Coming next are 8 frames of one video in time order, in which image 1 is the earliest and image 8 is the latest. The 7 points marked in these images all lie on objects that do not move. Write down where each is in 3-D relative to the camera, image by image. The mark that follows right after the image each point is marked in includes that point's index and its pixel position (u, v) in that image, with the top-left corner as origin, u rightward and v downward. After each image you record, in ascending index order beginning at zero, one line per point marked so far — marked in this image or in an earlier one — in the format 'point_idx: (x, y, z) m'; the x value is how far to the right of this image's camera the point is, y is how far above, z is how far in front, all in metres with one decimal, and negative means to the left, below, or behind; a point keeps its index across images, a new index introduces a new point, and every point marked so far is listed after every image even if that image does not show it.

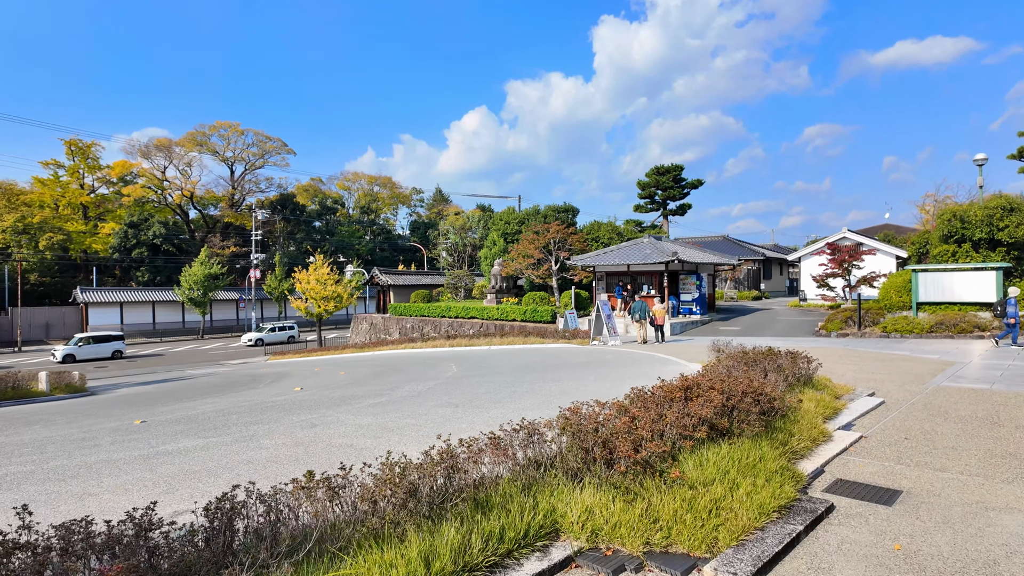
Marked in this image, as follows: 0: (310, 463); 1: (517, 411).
0: (-1.9, -1.7, +4.9) m
1: (+0.2, -1.7, +7.2) m
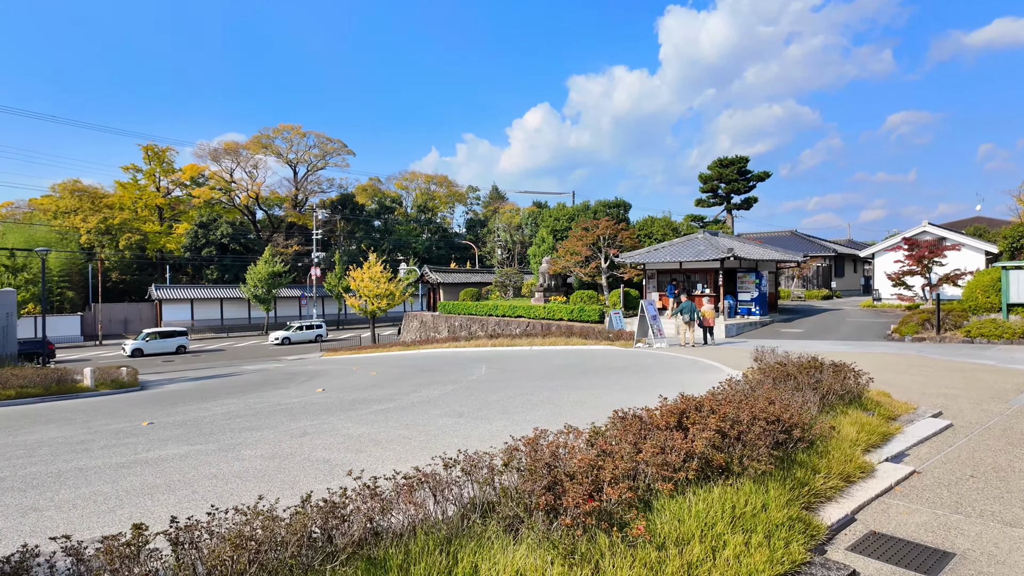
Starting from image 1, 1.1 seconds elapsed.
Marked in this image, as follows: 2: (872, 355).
0: (-2.1, -1.7, +4.5) m
1: (+0.2, -1.7, +6.7) m
2: (+9.4, -1.7, +13.6) m
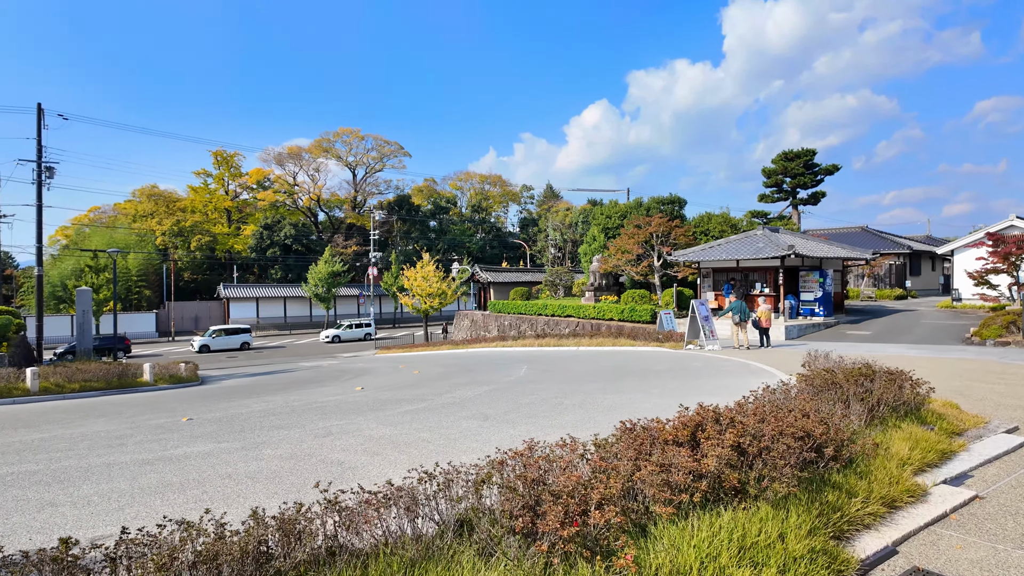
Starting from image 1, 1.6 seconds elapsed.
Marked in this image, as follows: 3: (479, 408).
0: (-2.0, -1.7, +4.5) m
1: (+0.5, -1.7, +6.4) m
2: (+10.3, -1.7, +12.4) m
3: (-0.5, -1.8, +8.0) m
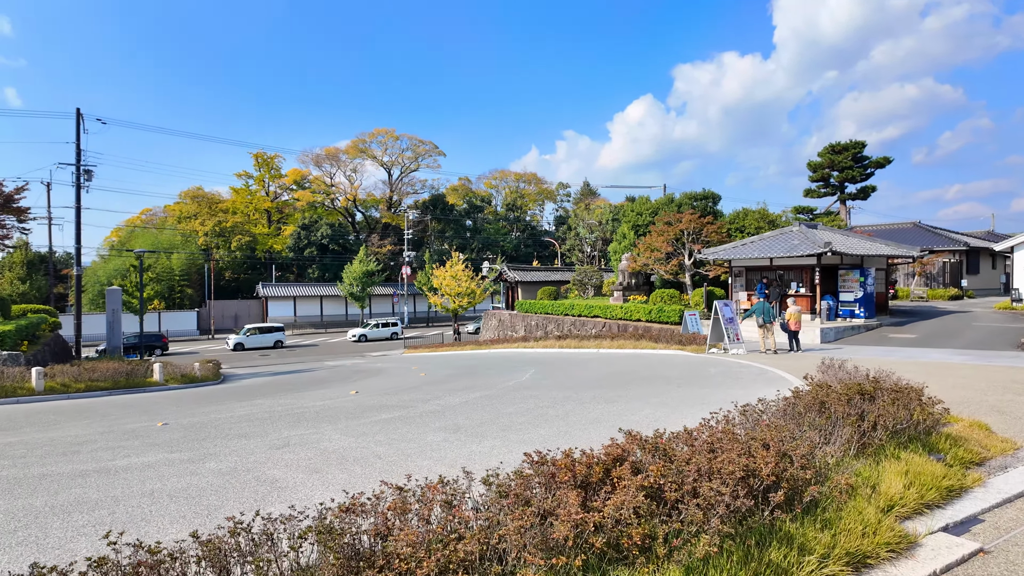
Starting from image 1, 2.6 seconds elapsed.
0: (-2.6, -1.8, +4.2) m
1: (0.0, -1.8, +5.9) m
2: (+10.3, -1.7, +11.2) m
3: (-0.8, -1.8, +7.6) m
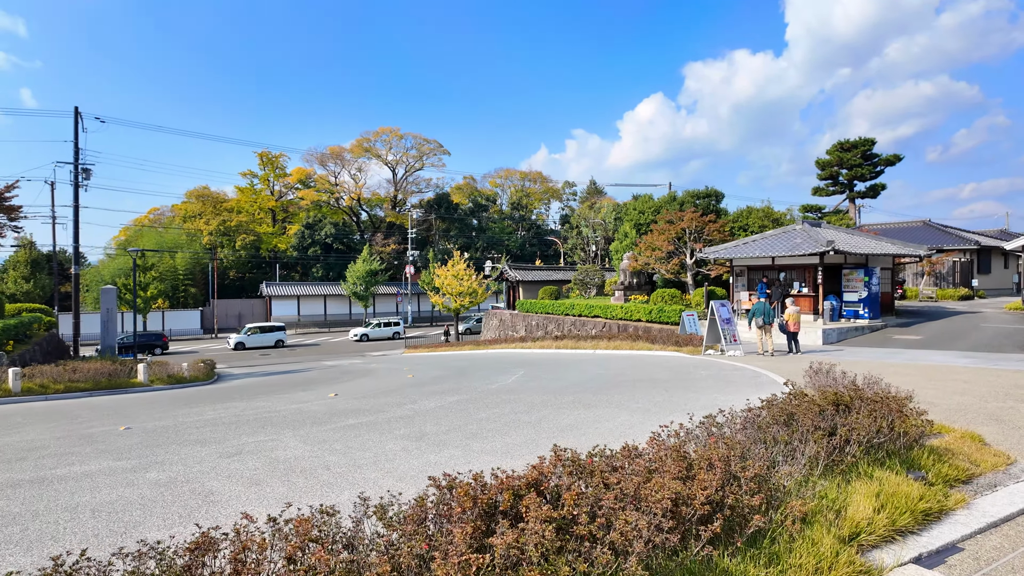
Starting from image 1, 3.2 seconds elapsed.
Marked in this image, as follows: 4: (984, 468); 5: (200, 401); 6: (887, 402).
0: (-3.1, -1.8, +3.9) m
1: (-0.4, -1.8, +5.6) m
2: (+10.0, -1.8, +10.7) m
3: (-1.2, -1.9, +7.3) m
4: (+4.0, -1.5, +4.5) m
5: (-6.5, -2.4, +11.0) m
6: (+3.3, -1.0, +4.6) m
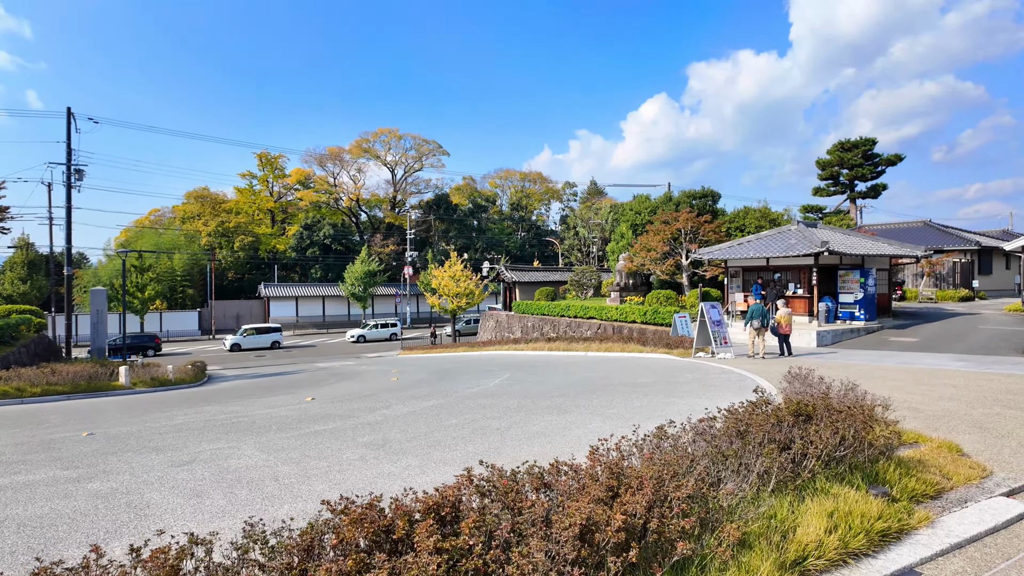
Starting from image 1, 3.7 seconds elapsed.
0: (-3.5, -1.8, +3.7) m
1: (-0.8, -1.8, +5.4) m
2: (+9.6, -1.8, +10.4) m
3: (-1.6, -1.9, +7.1) m
4: (+3.6, -1.6, +4.3) m
5: (-6.9, -2.4, +10.8) m
6: (+2.9, -1.0, +4.4) m
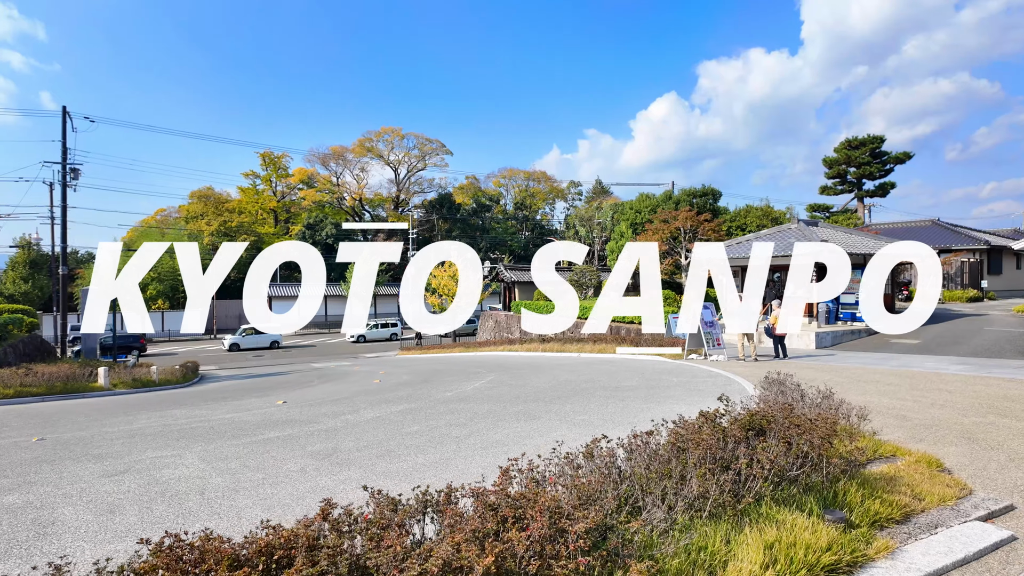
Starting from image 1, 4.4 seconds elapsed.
0: (-4.0, -1.8, +3.4) m
1: (-1.3, -1.8, +5.0) m
2: (+9.1, -1.8, +10.0) m
3: (-2.1, -1.9, +6.7) m
4: (+3.1, -1.6, +3.9) m
5: (-7.4, -2.4, +10.5) m
6: (+2.3, -1.0, +4.0) m
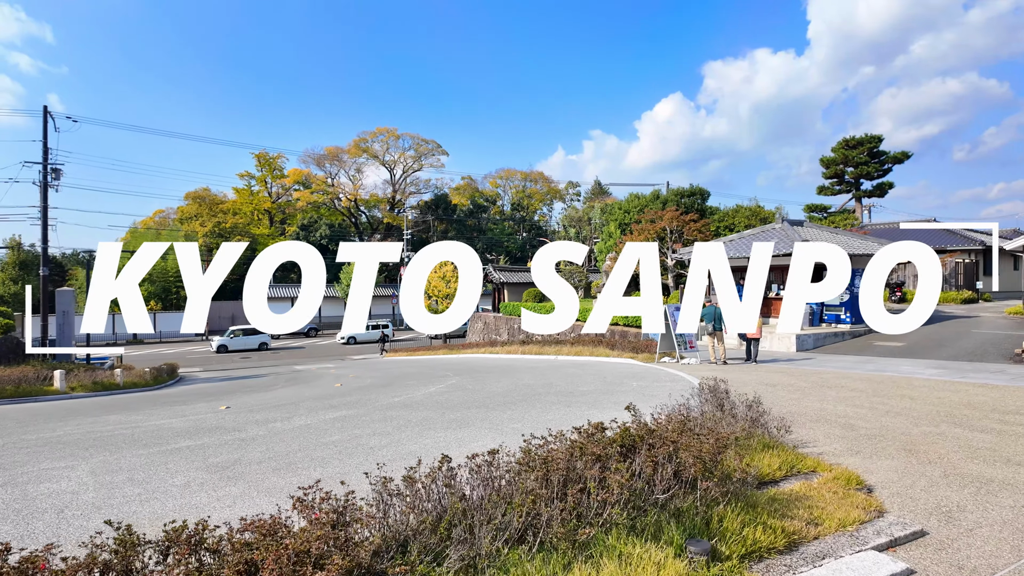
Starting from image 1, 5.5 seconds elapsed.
0: (-5.0, -1.8, +3.1) m
1: (-2.3, -1.8, +4.7) m
2: (+8.2, -1.8, +9.6) m
3: (-3.1, -1.9, +6.4) m
4: (+2.1, -1.6, +3.5) m
5: (-8.3, -2.4, +10.2) m
6: (+1.4, -1.1, +3.7) m
